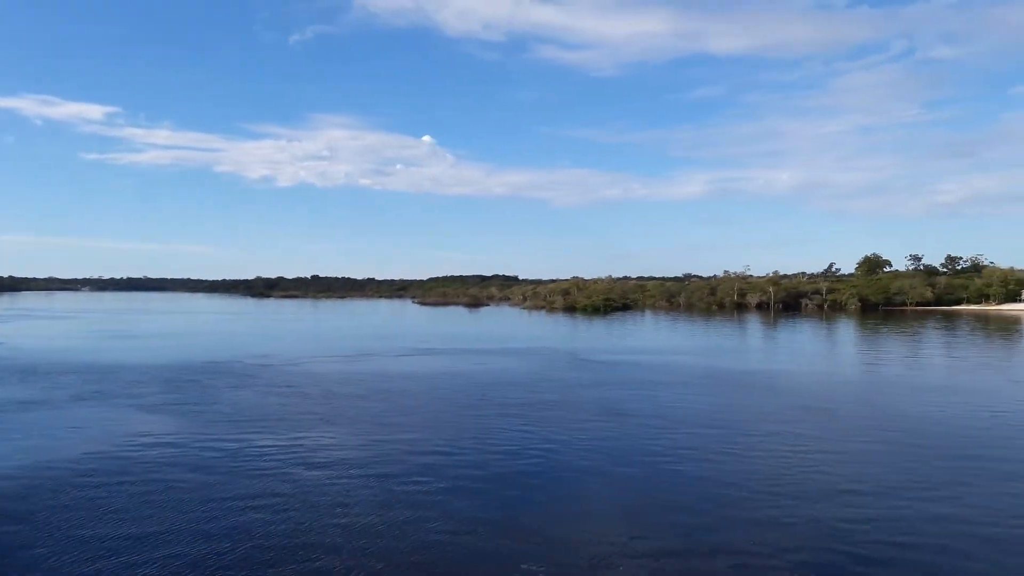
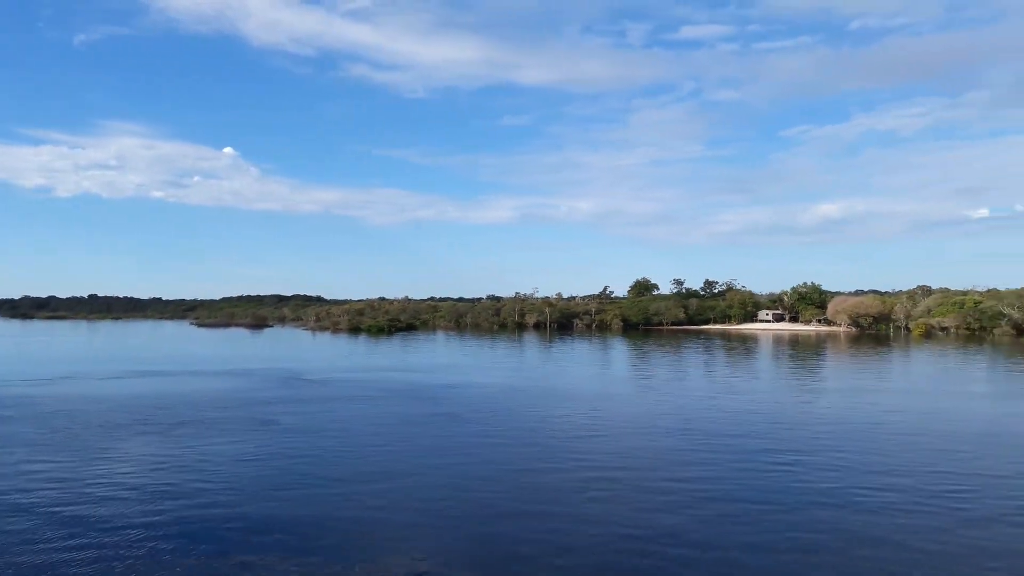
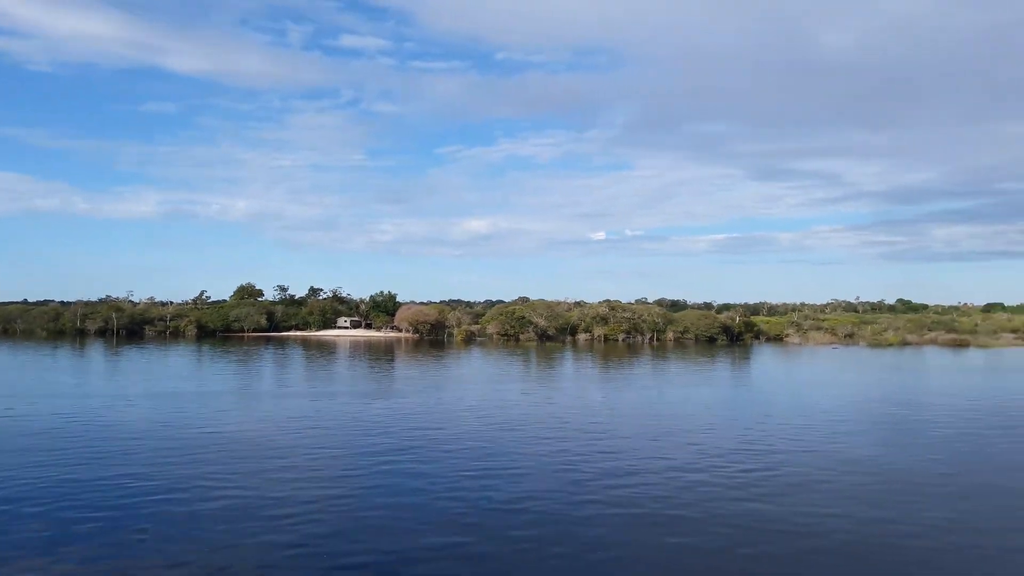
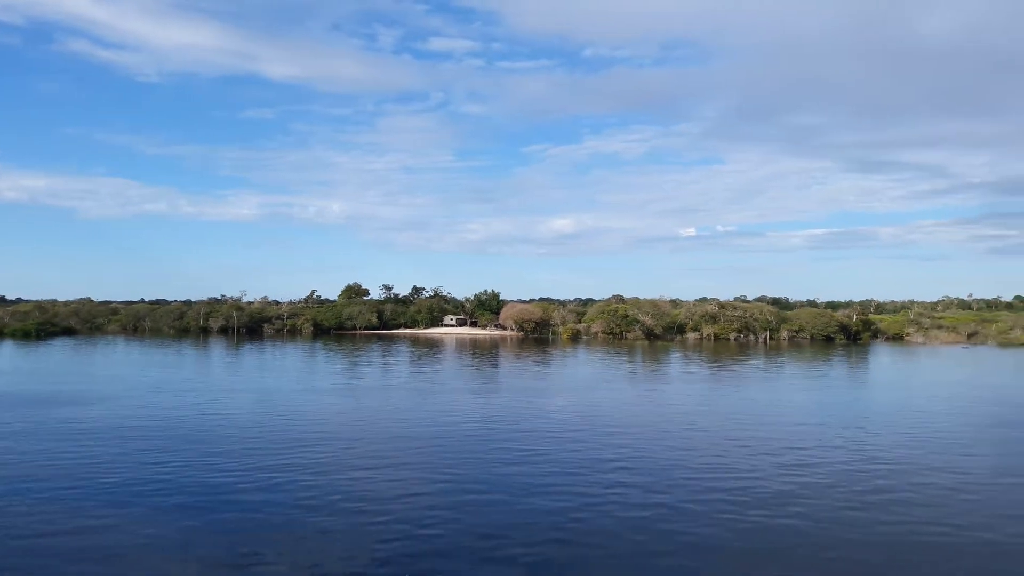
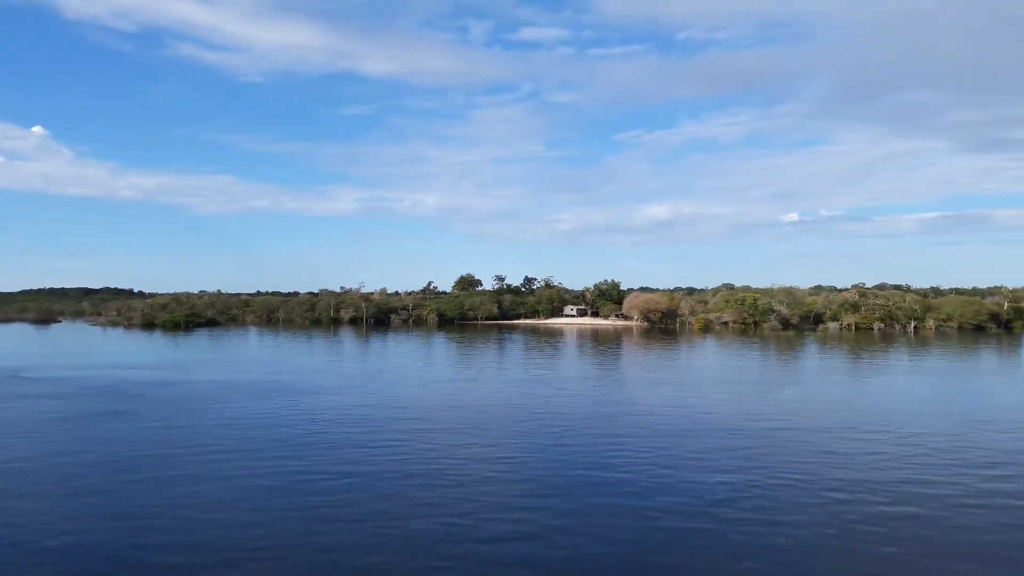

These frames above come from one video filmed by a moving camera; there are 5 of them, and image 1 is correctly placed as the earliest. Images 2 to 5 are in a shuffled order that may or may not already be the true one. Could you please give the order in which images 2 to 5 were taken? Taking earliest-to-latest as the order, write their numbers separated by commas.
2, 5, 4, 3
